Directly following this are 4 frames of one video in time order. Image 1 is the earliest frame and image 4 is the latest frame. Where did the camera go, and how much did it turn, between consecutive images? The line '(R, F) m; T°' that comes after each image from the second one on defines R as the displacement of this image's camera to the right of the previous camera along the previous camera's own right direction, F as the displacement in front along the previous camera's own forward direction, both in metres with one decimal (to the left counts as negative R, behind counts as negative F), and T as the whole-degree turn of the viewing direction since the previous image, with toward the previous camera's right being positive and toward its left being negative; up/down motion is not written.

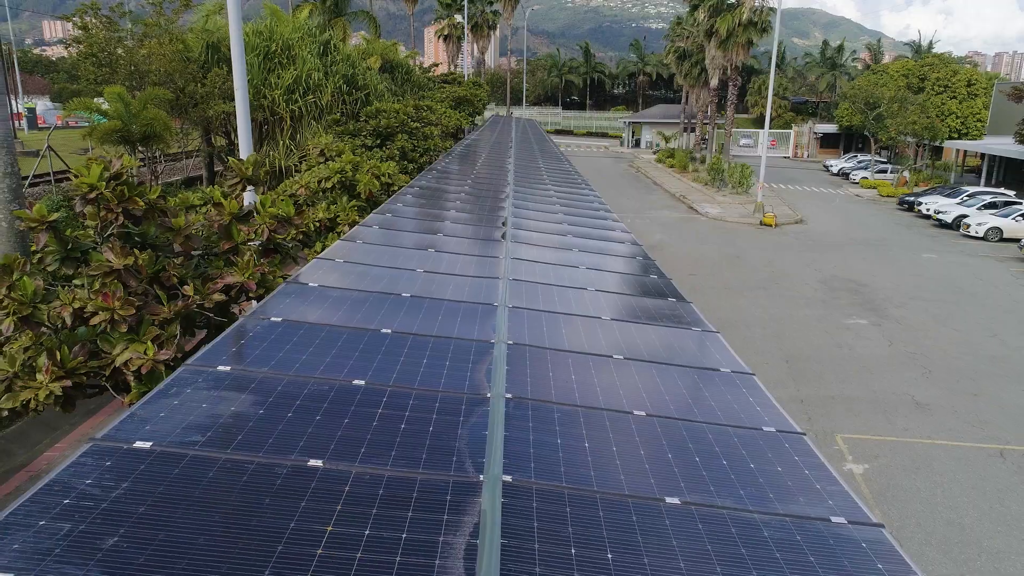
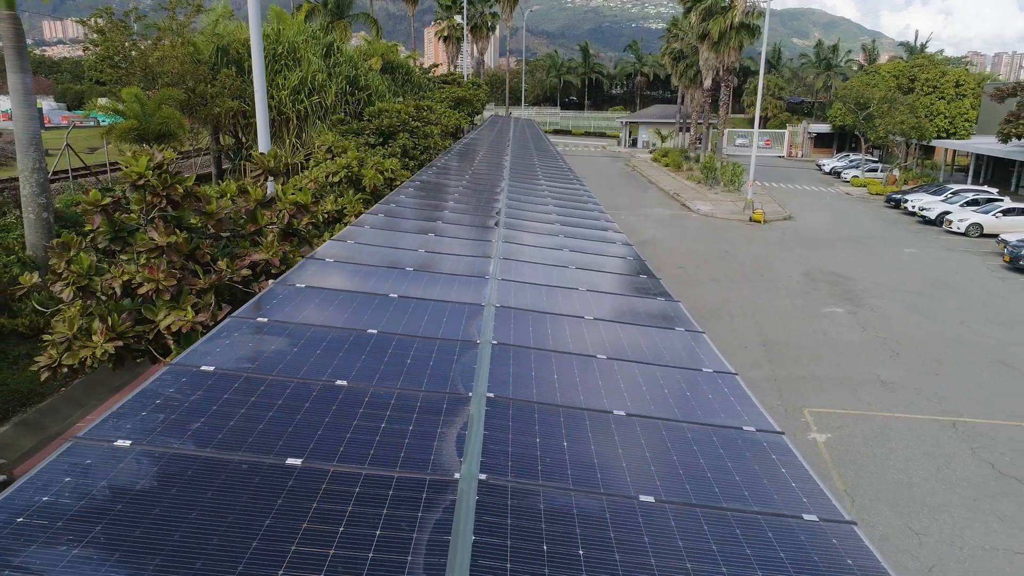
(+0.1, -1.0) m; 0°
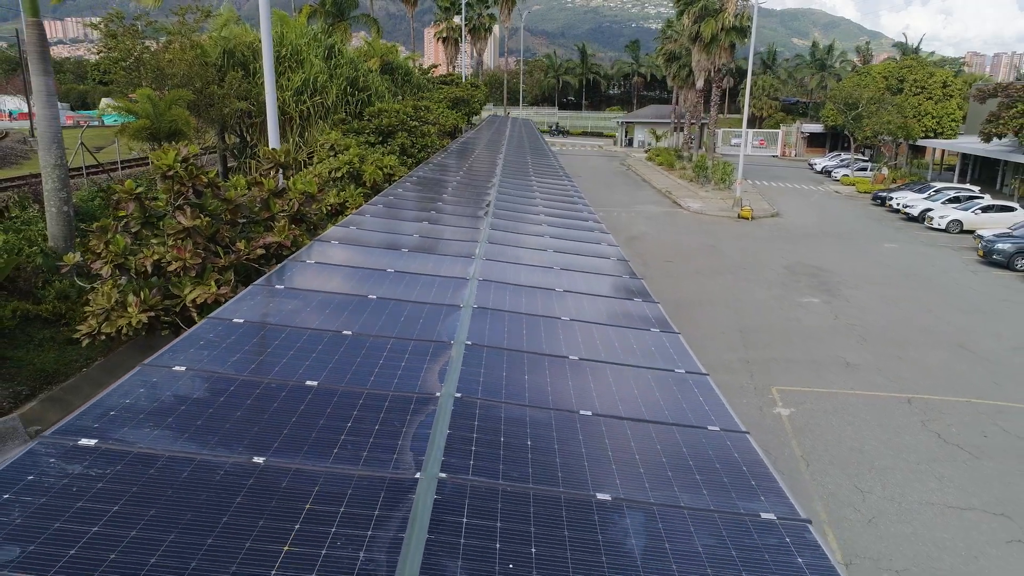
(+0.2, -1.0) m; 0°
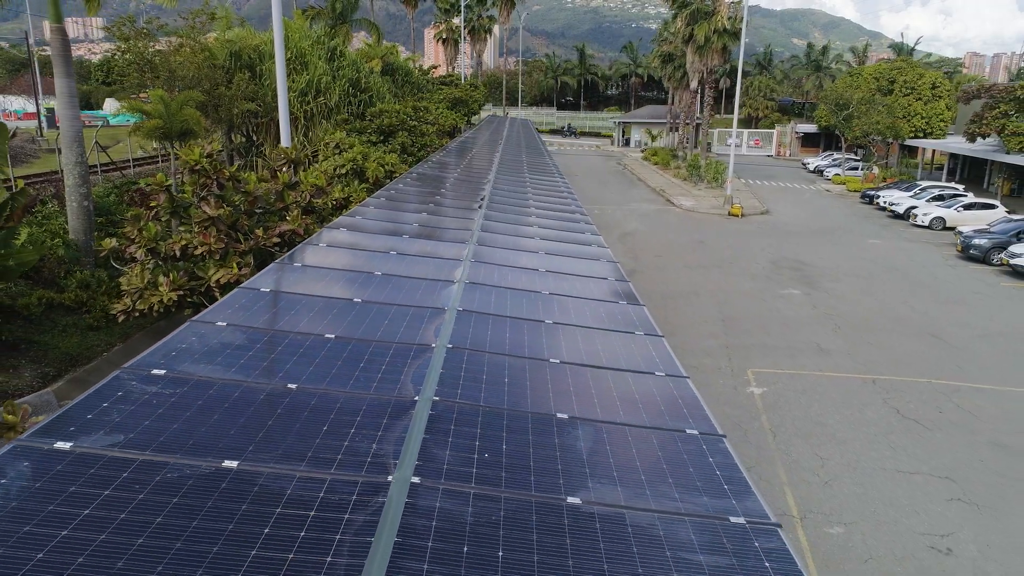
(+0.1, -1.0) m; 0°
